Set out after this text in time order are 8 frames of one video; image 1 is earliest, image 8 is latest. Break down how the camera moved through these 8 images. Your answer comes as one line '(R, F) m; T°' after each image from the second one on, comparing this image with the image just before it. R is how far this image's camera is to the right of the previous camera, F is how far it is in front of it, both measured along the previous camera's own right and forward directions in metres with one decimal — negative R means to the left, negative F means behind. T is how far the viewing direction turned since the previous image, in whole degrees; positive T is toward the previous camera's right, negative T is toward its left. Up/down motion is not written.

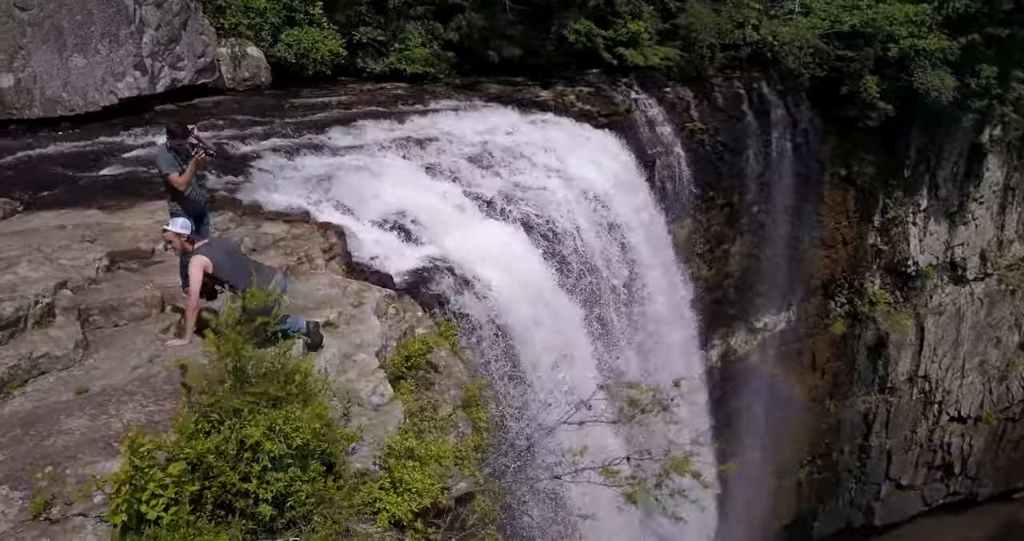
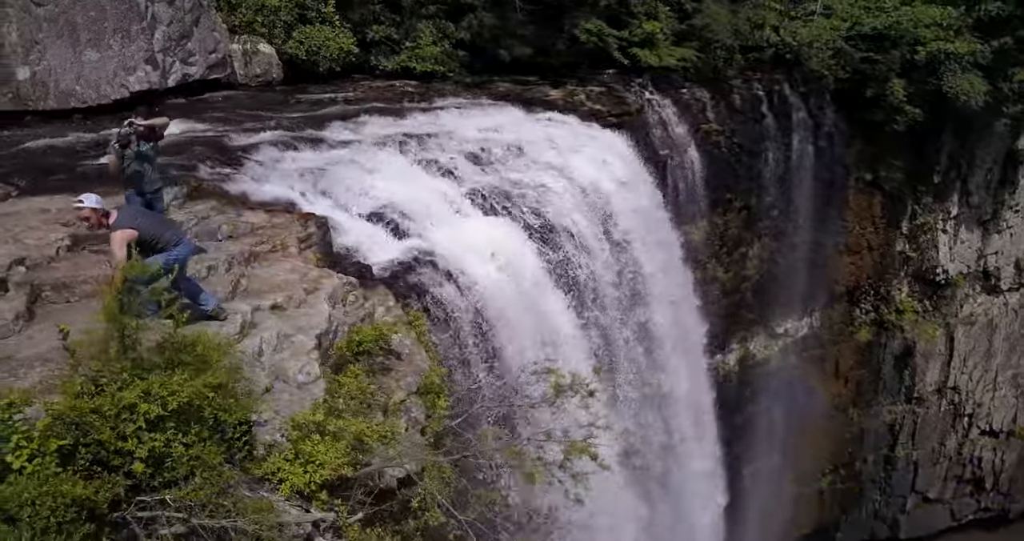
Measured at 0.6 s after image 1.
(+0.5, -0.1) m; -3°
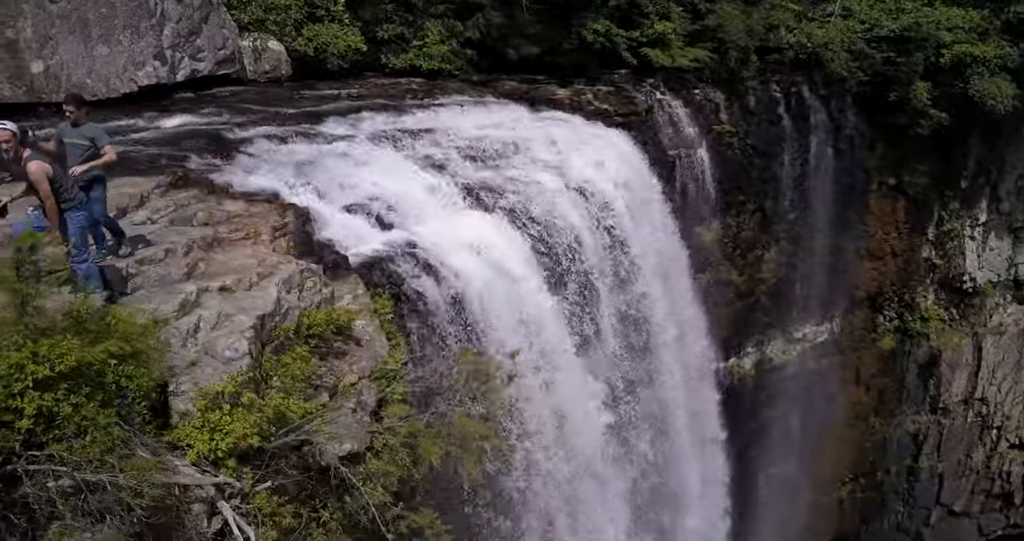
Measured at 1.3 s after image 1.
(+0.5, -0.1) m; -3°
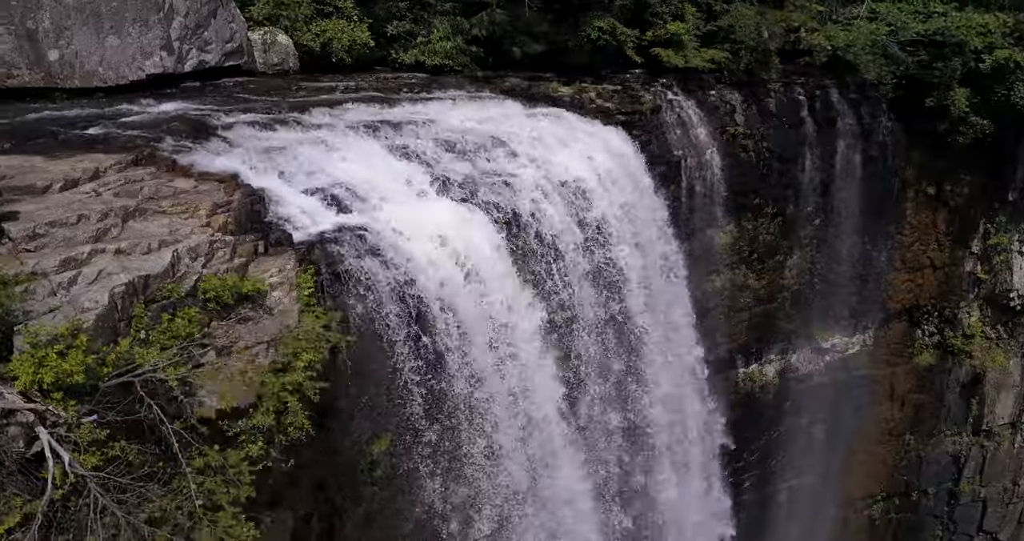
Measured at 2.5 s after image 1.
(+1.2, -0.2) m; -6°
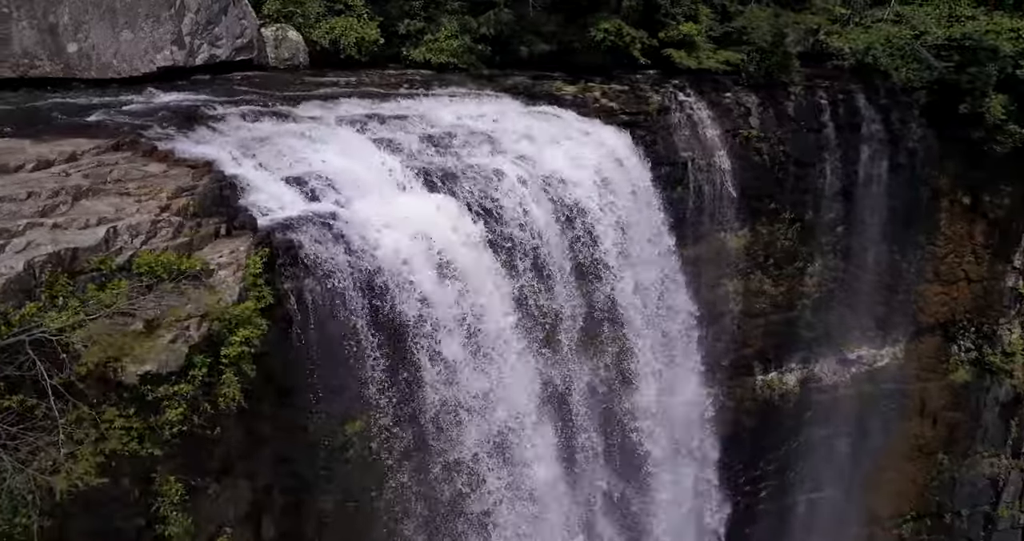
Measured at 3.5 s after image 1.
(+1.0, -0.1) m; -6°
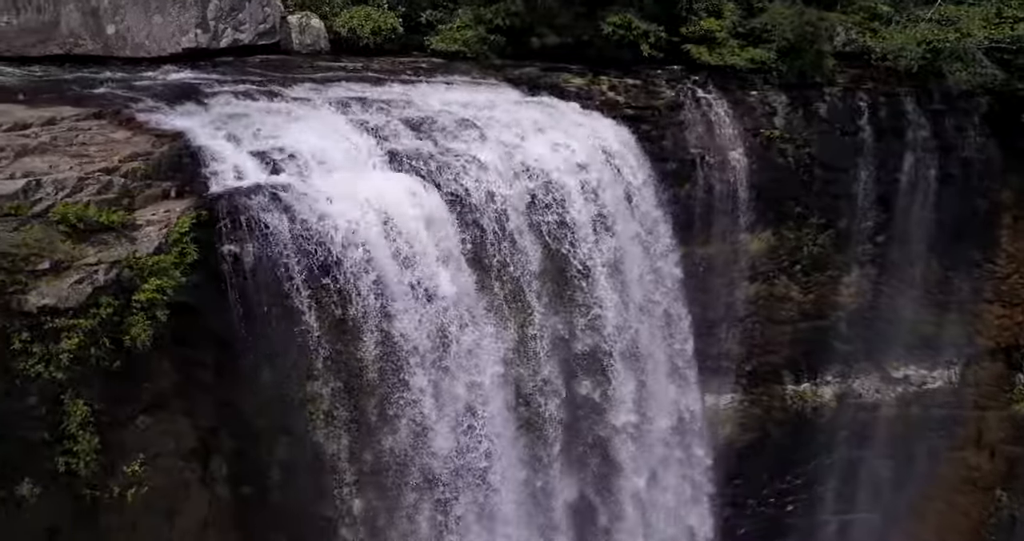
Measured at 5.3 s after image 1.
(+2.0, -0.1) m; -11°
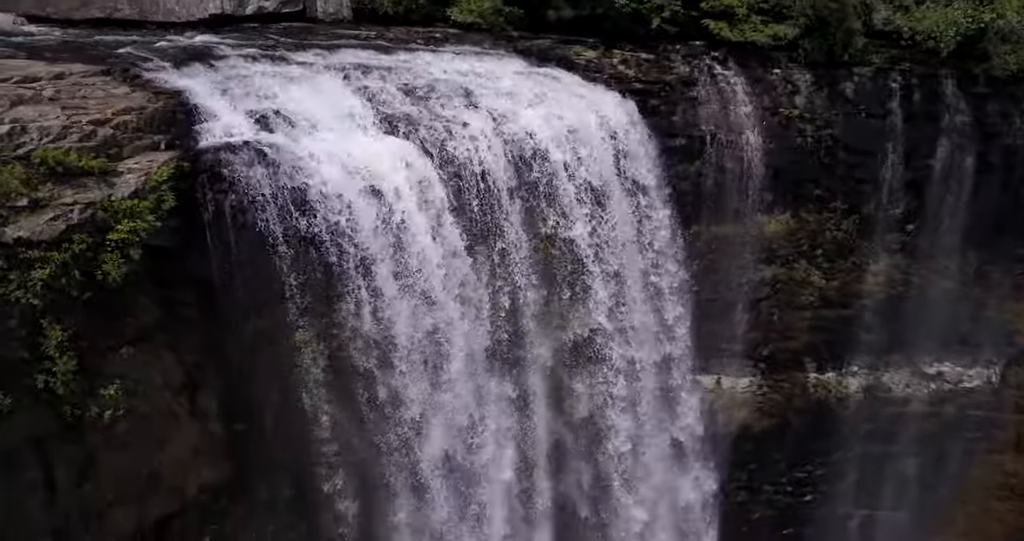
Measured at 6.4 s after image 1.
(+1.4, -0.2) m; -8°
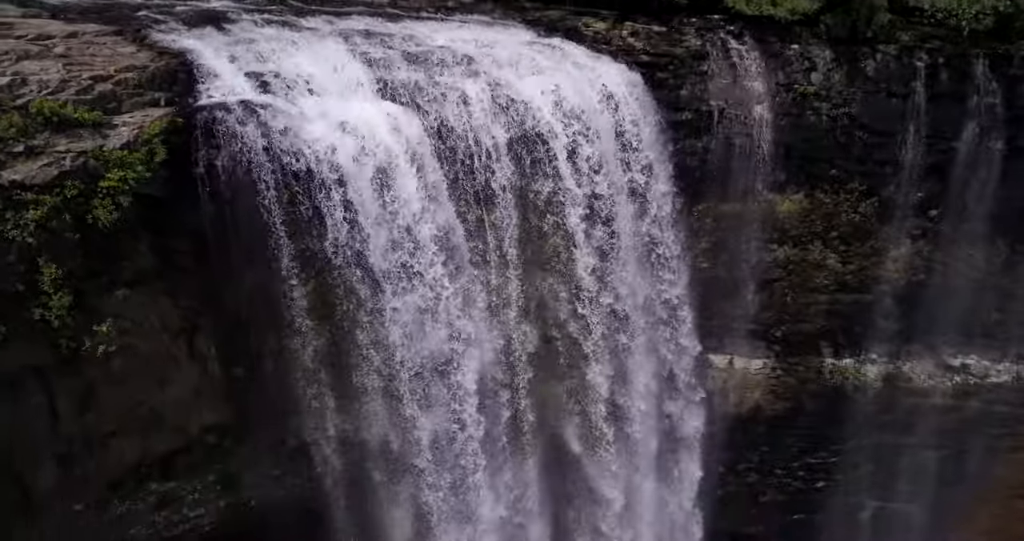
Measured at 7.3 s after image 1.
(+1.2, -0.1) m; -6°
